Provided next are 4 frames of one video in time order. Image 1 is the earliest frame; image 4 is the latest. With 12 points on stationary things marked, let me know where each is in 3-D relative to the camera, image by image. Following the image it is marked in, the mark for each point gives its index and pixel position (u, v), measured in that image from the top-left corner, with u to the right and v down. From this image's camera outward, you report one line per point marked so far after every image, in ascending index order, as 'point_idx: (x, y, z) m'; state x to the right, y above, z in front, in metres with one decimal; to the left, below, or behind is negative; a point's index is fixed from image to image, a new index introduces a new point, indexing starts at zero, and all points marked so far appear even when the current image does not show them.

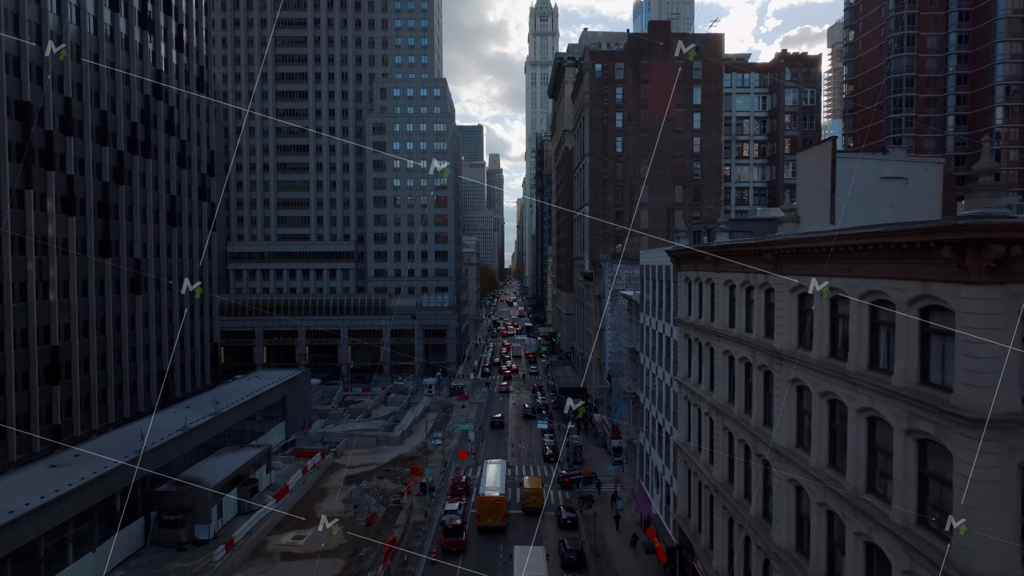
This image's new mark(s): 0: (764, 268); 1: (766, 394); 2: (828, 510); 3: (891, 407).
0: (+7.4, +0.6, +18.4) m
1: (+7.6, -3.2, +18.7) m
2: (+7.7, -5.4, +15.1) m
3: (+7.4, -2.4, +12.3) m
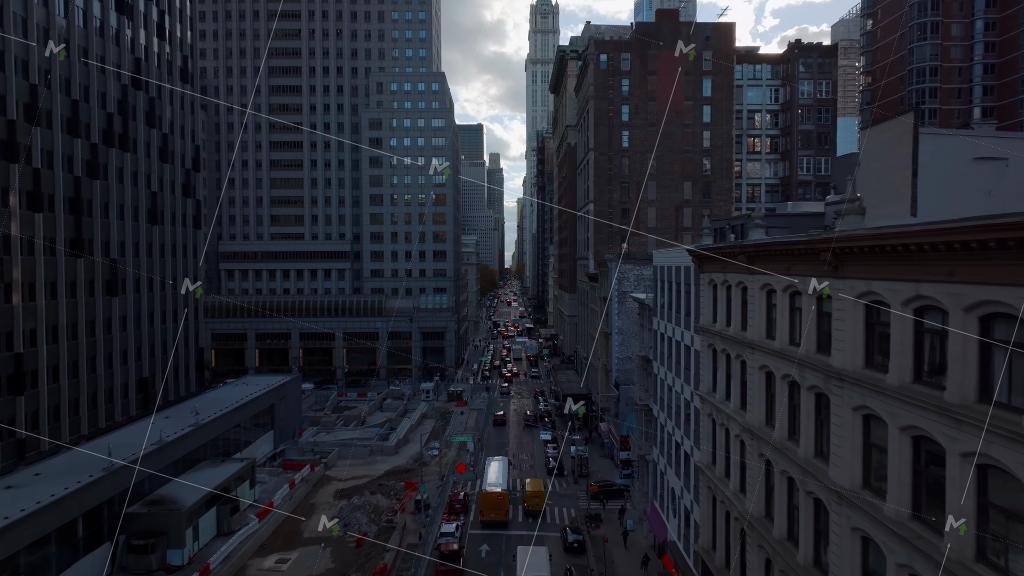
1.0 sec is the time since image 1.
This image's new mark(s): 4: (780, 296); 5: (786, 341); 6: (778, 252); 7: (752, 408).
0: (+7.5, +0.4, +15.4) m
1: (+7.7, -3.3, +15.8) m
2: (+7.7, -5.5, +12.2) m
3: (+7.5, -2.5, +9.4) m
4: (+7.6, -0.2, +17.7) m
5: (+7.6, -1.5, +17.4) m
6: (+7.4, +1.0, +17.4) m
7: (+7.5, -3.8, +19.6) m
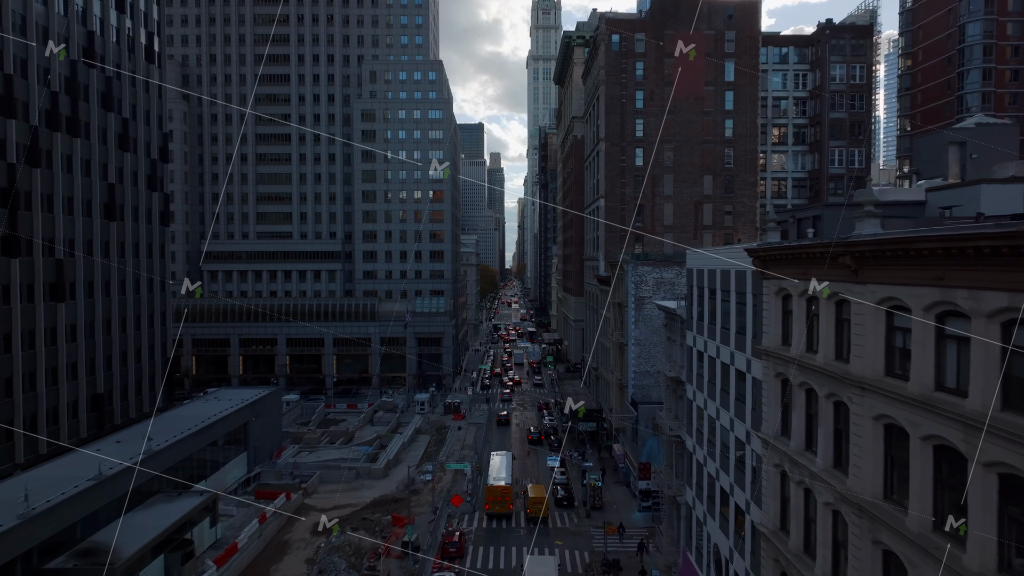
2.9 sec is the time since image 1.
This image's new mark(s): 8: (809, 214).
0: (+7.7, +0.1, +9.7) m
1: (+7.9, -3.6, +10.0) m
2: (+7.9, -5.8, +6.4) m
3: (+7.7, -2.8, +3.6) m
4: (+7.8, -0.5, +12.0) m
5: (+7.8, -1.8, +11.7) m
6: (+7.6, +0.7, +11.7) m
7: (+7.7, -4.1, +13.9) m
8: (+8.9, +2.3, +18.9) m
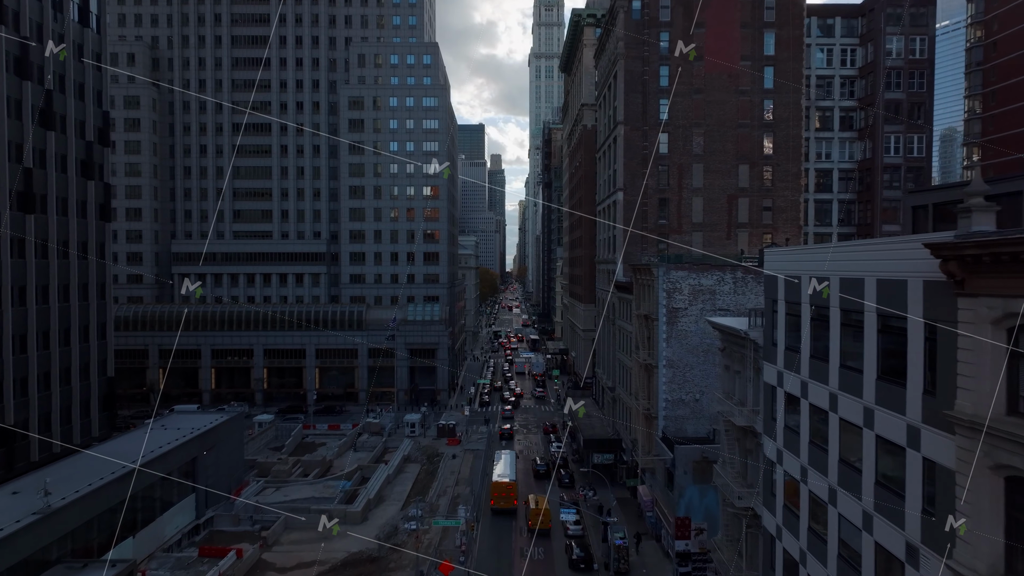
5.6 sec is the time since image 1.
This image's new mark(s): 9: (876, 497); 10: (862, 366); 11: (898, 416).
0: (+7.9, -0.3, +1.7) m
1: (+8.1, -4.0, +2.0) m
2: (+8.1, -6.2, -1.6) m
3: (+7.9, -3.2, -4.4) m
4: (+8.0, -0.9, +3.9) m
5: (+8.0, -2.2, +3.7) m
6: (+7.8, +0.3, +3.7) m
7: (+7.9, -4.5, +5.9) m
8: (+9.2, +1.8, +10.9) m
9: (+8.1, -4.7, +14.1) m
10: (+8.2, -1.8, +14.8) m
11: (+8.1, -2.6, +13.4) m
